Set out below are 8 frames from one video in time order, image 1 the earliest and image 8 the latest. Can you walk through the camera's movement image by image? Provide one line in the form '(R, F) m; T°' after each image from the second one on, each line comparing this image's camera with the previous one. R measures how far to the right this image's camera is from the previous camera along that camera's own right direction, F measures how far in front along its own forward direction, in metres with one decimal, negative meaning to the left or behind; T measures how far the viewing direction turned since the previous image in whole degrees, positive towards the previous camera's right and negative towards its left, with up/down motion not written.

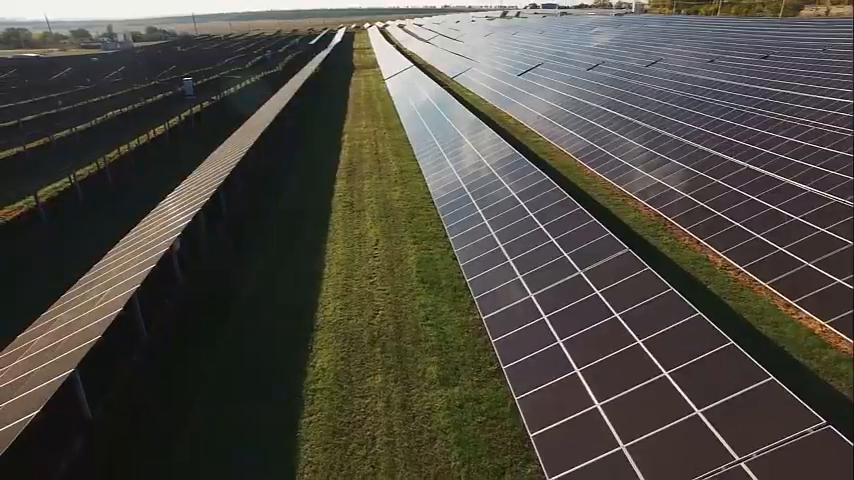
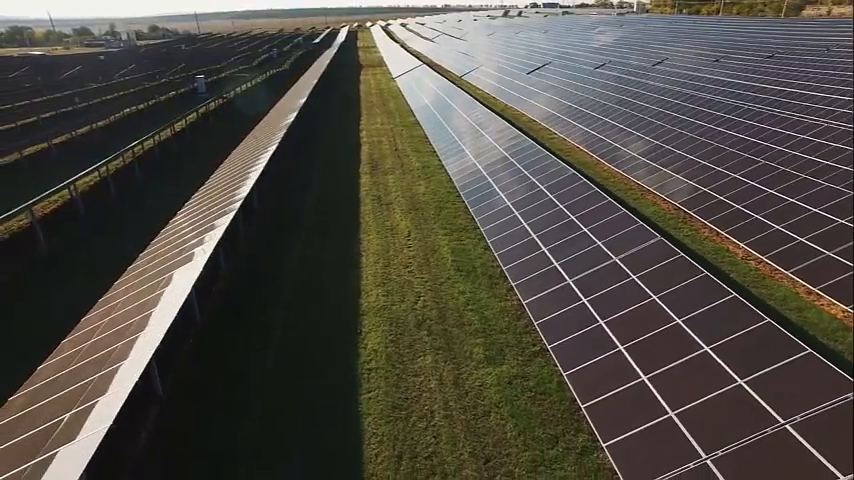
(-1.0, -0.5) m; 0°
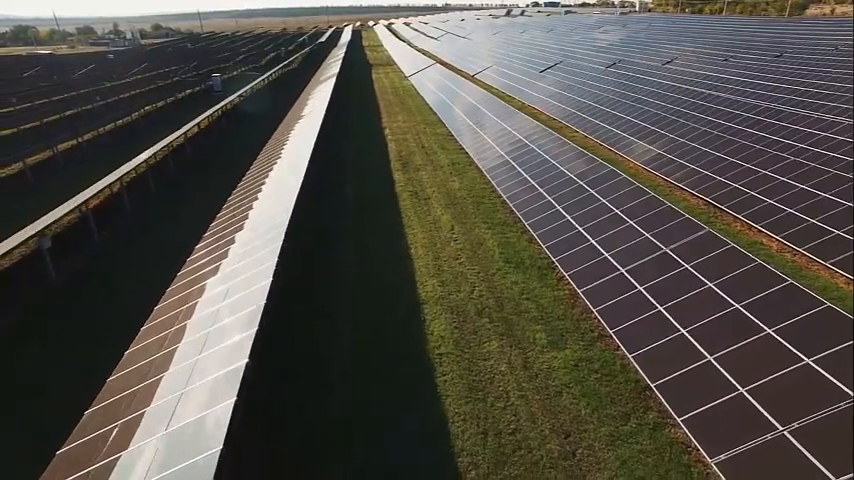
(-1.5, -0.4) m; 0°
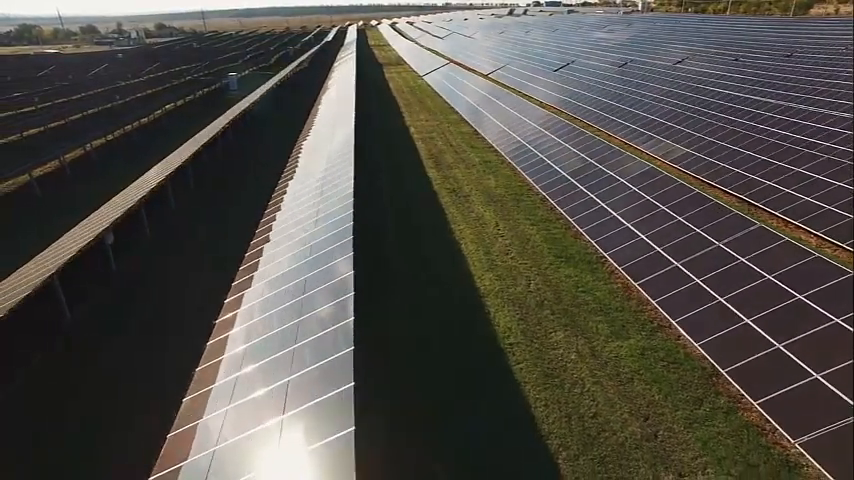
(-1.6, -0.4) m; 0°
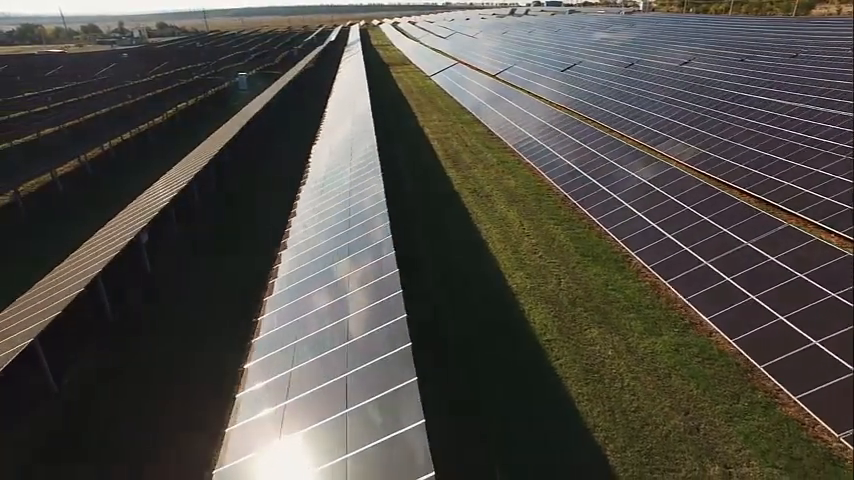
(-0.9, -0.2) m; 0°
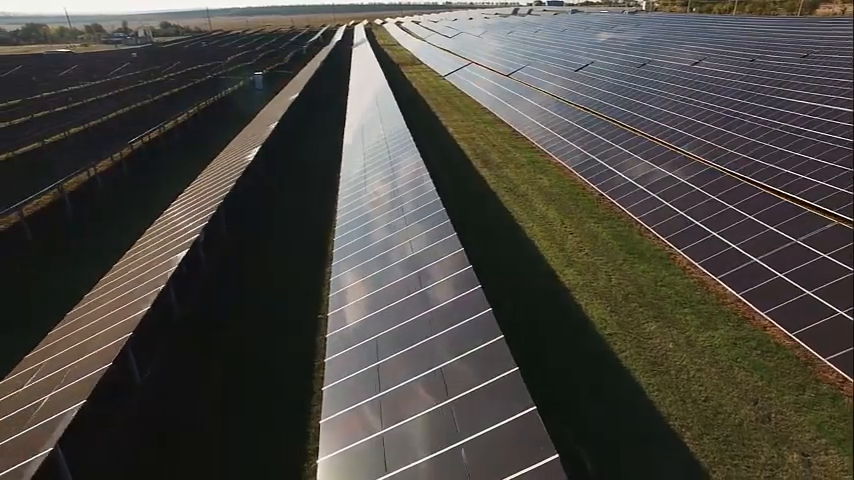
(-1.6, -0.3) m; 0°
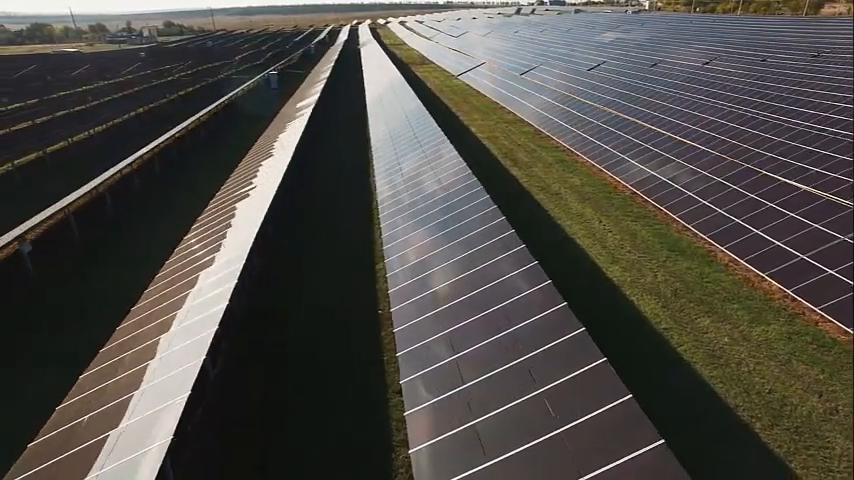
(-1.5, -0.2) m; 0°
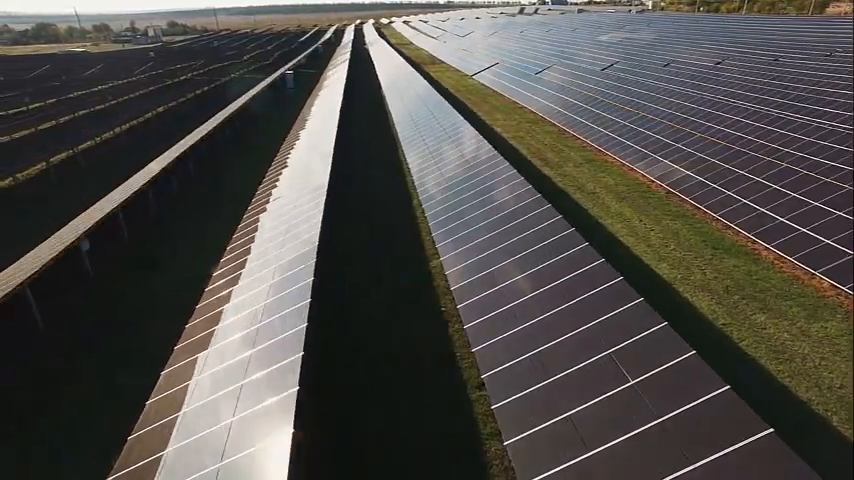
(-1.6, -0.2) m; 0°
